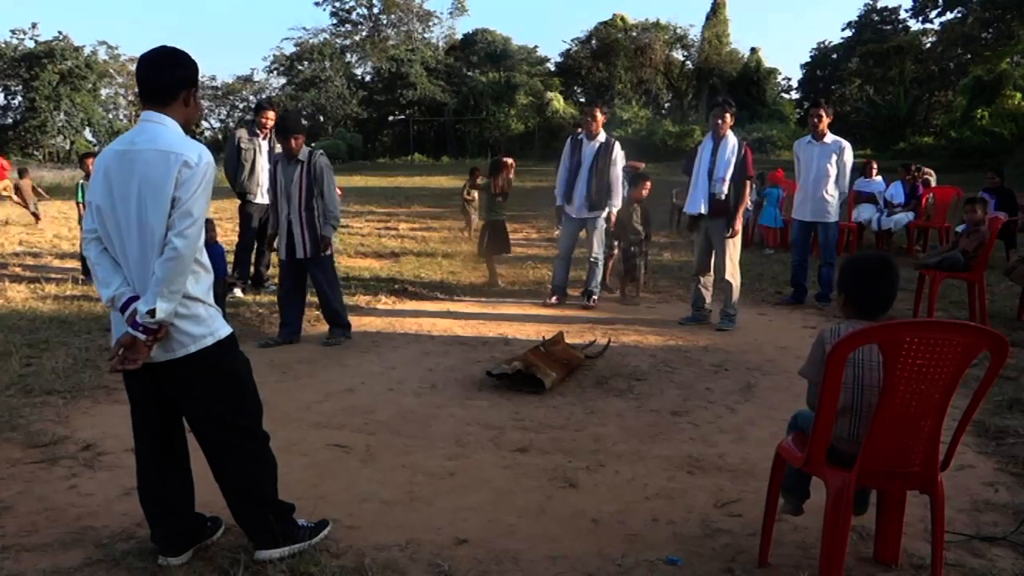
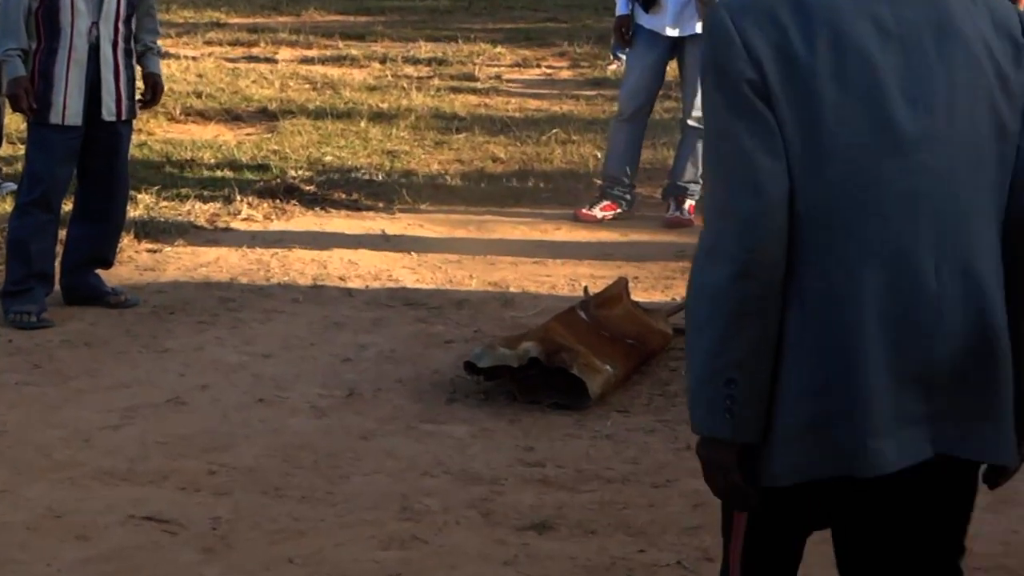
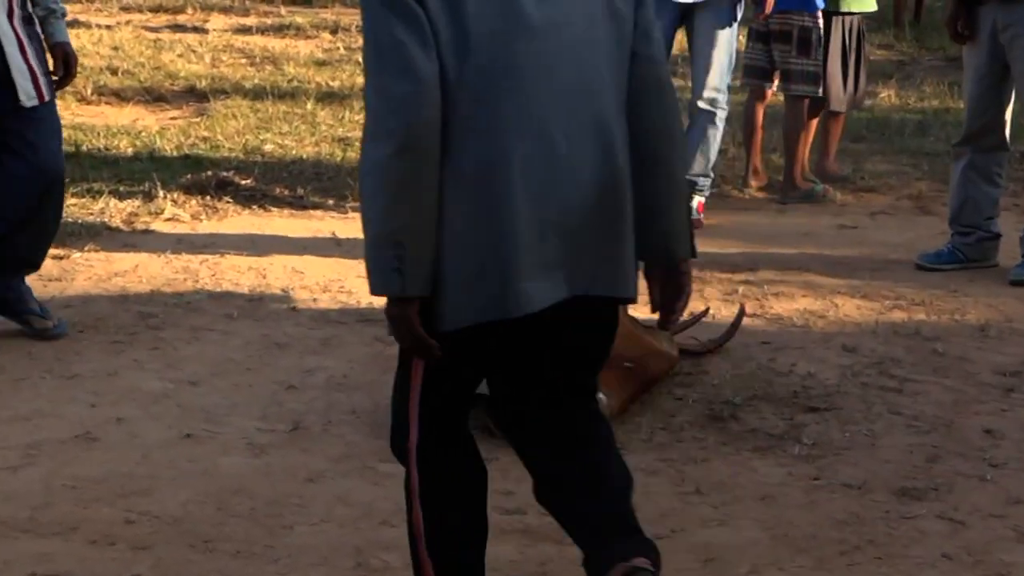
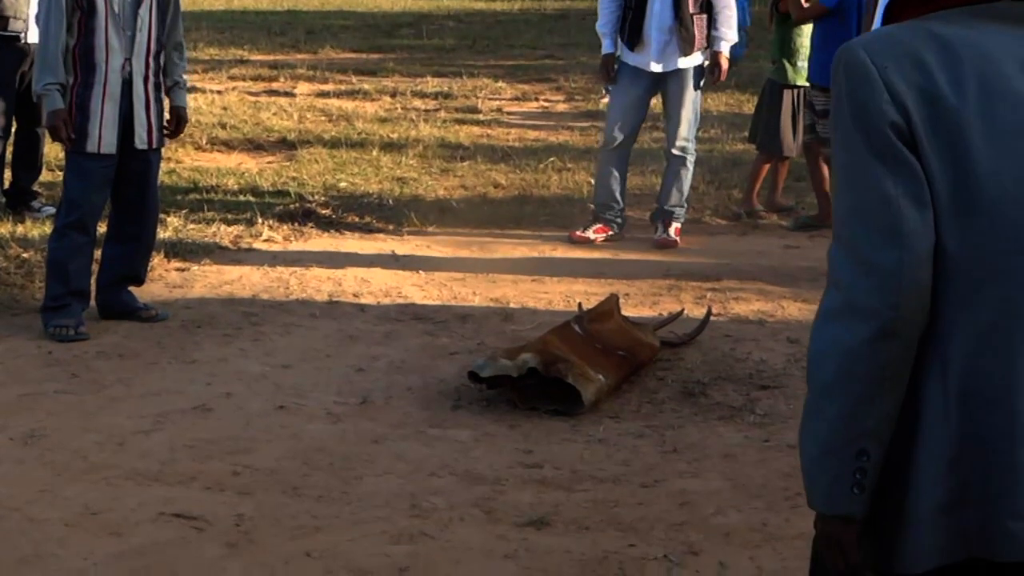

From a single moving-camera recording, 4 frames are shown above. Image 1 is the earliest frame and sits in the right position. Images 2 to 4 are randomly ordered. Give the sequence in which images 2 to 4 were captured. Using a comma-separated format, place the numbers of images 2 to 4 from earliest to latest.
4, 2, 3
